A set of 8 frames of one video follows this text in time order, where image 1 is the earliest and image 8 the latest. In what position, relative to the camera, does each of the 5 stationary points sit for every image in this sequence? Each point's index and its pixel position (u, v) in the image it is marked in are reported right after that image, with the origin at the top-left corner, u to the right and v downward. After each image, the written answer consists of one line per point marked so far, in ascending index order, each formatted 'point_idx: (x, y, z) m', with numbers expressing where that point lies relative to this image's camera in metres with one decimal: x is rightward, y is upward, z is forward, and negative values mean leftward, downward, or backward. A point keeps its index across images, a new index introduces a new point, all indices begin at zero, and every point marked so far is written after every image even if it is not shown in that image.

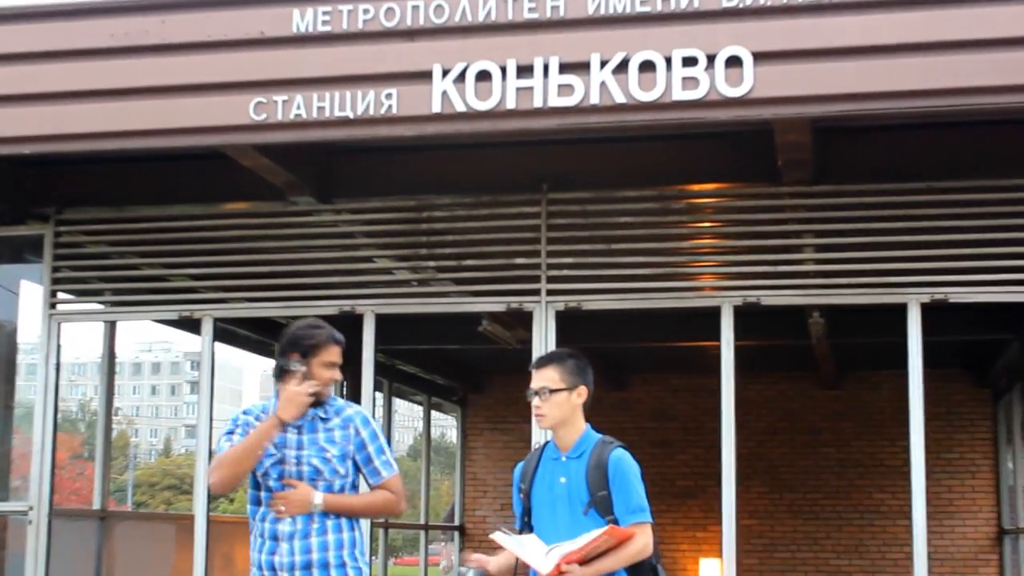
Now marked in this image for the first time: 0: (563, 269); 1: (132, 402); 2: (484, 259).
0: (+0.3, +0.1, +7.8) m
1: (-2.3, -0.7, +8.1) m
2: (-0.1, +0.2, +7.9) m
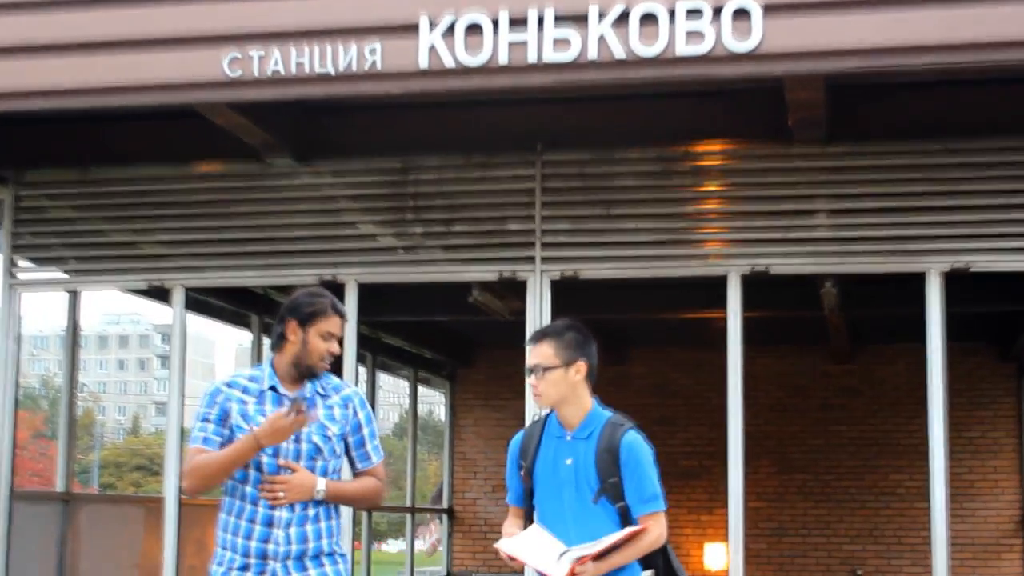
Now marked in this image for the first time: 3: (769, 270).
0: (+0.3, +0.3, +7.3) m
1: (-2.4, -0.5, +7.6) m
2: (-0.2, +0.3, +7.3) m
3: (+1.4, +0.1, +7.2) m
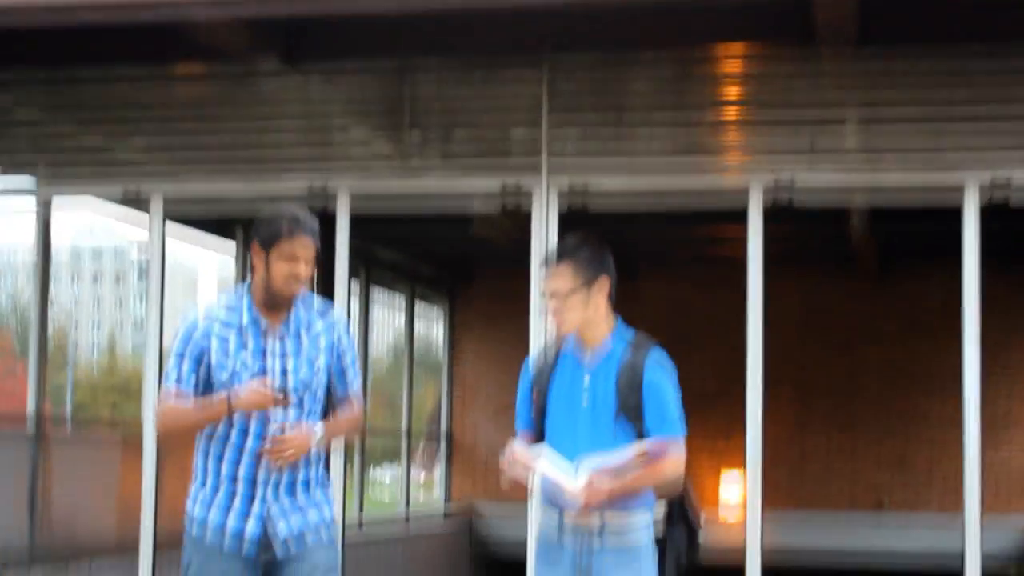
0: (+0.3, +0.7, +6.7) m
1: (-2.4, 0.0, +7.1) m
2: (-0.2, +0.8, +6.8) m
3: (+1.4, +0.5, +6.6) m
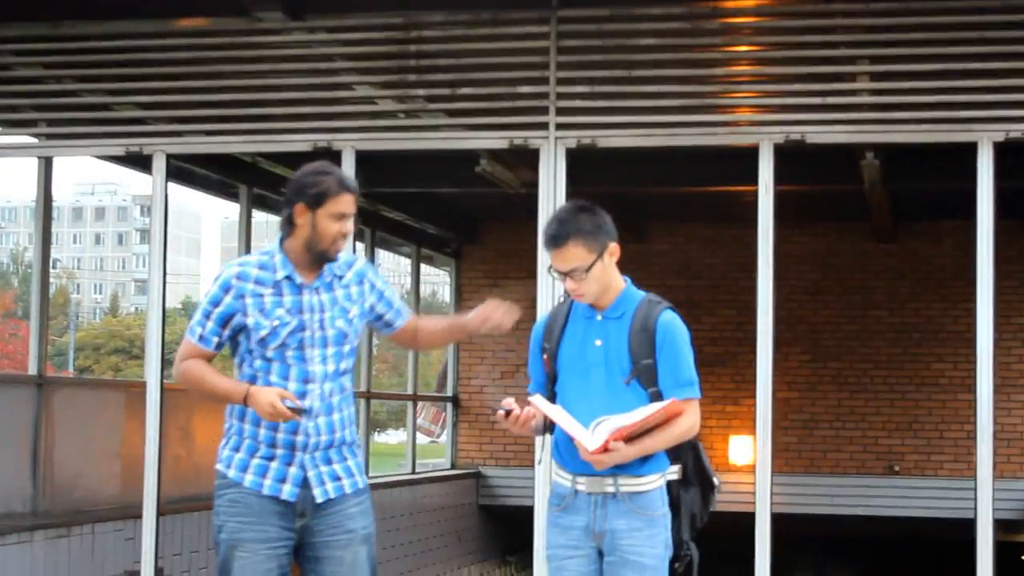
0: (+0.3, +0.9, +6.6) m
1: (-2.3, +0.2, +7.0) m
2: (-0.1, +1.0, +6.7) m
3: (+1.4, +0.7, +6.5) m
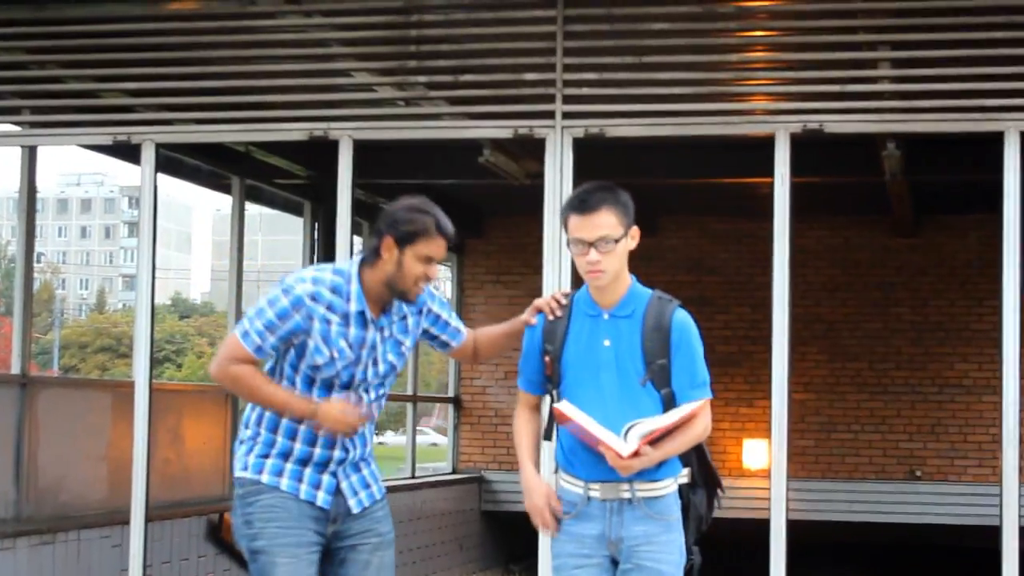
0: (+0.3, +1.0, +6.3) m
1: (-2.3, +0.2, +6.7) m
2: (-0.1, +1.0, +6.4) m
3: (+1.4, +0.7, +6.2) m
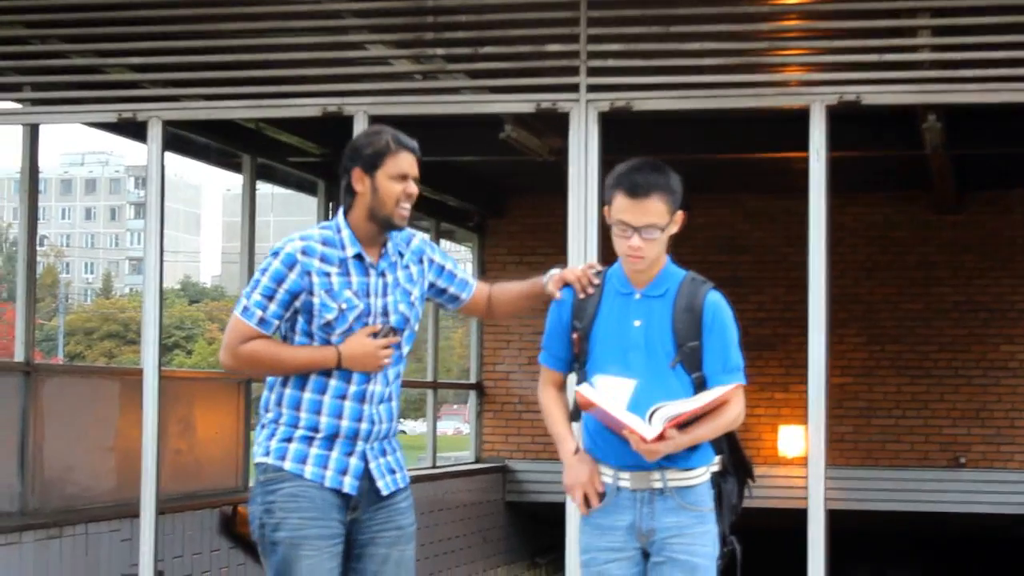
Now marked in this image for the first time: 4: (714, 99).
0: (+0.4, +1.0, +6.0) m
1: (-2.2, +0.3, +6.5) m
2: (0.0, +1.1, +6.1) m
3: (+1.5, +0.8, +5.9) m
4: (+0.9, +0.9, +6.0) m
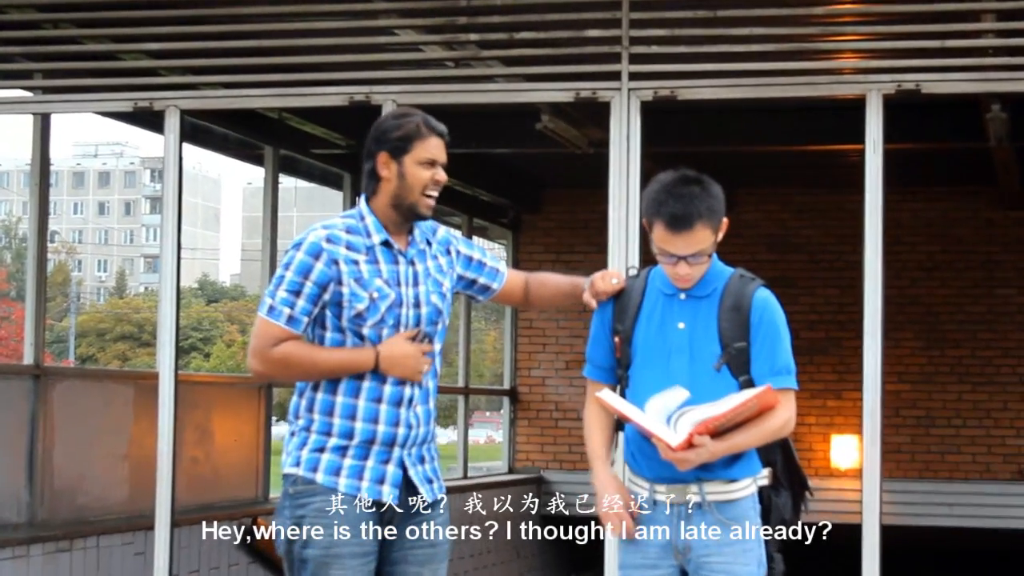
0: (+0.6, +1.0, +5.7) m
1: (-2.0, +0.3, +6.1) m
2: (+0.2, +1.1, +5.7) m
3: (+1.7, +0.8, +5.5) m
4: (+1.1, +0.9, +5.6) m
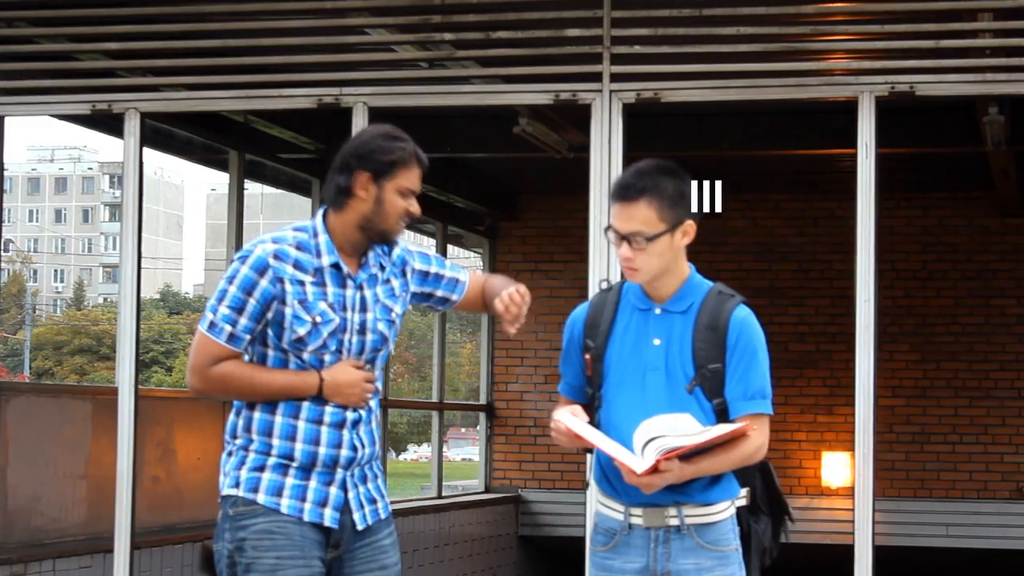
0: (+0.5, +1.0, +5.4) m
1: (-2.1, +0.2, +5.9) m
2: (+0.1, +1.1, +5.5) m
3: (+1.6, +0.8, +5.3) m
4: (+1.0, +0.8, +5.3) m
